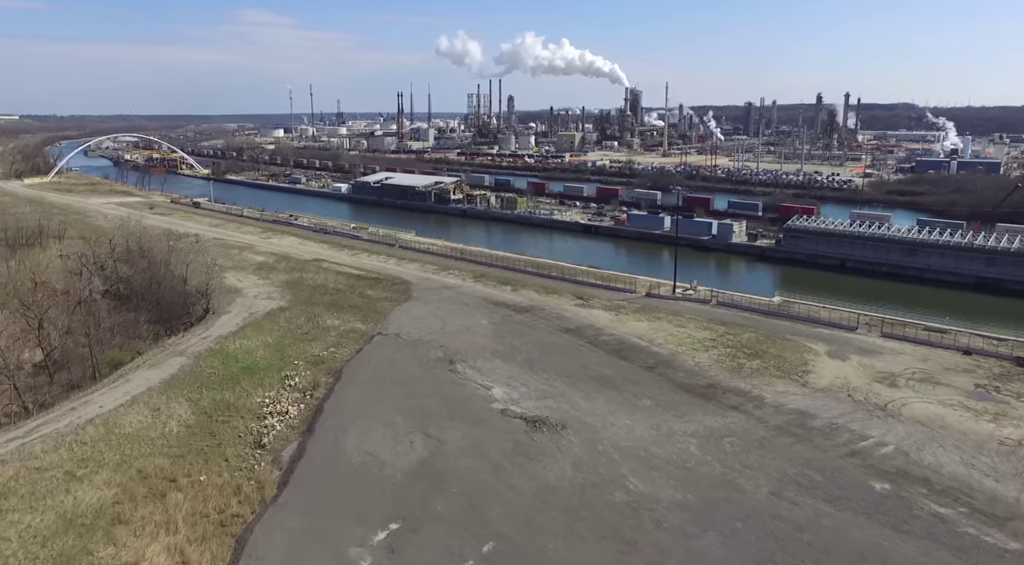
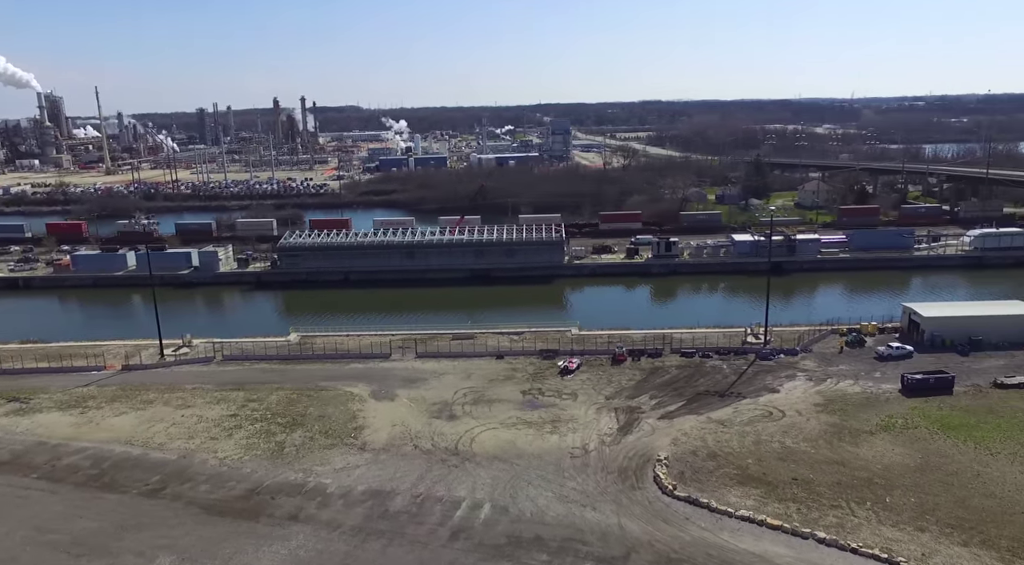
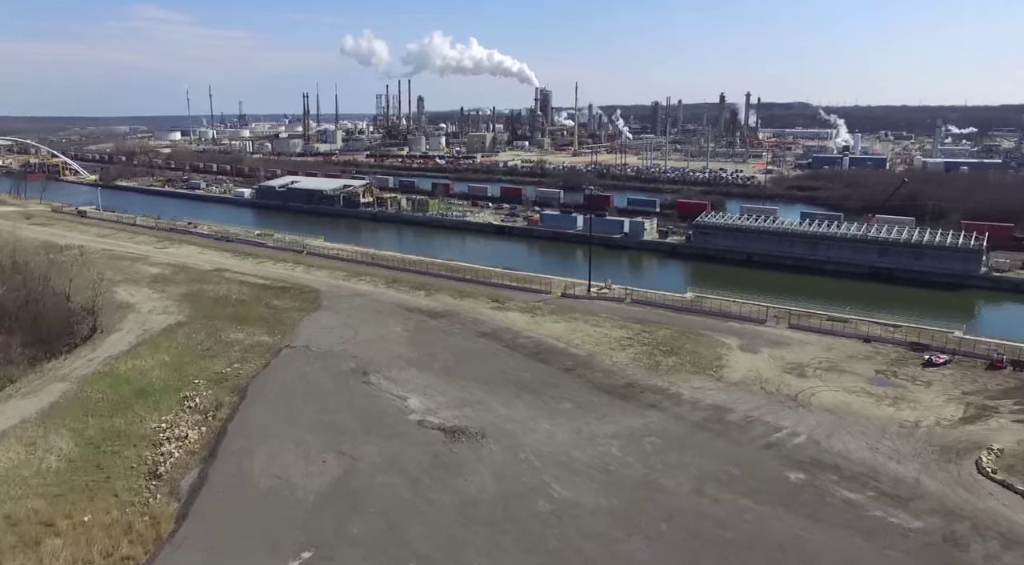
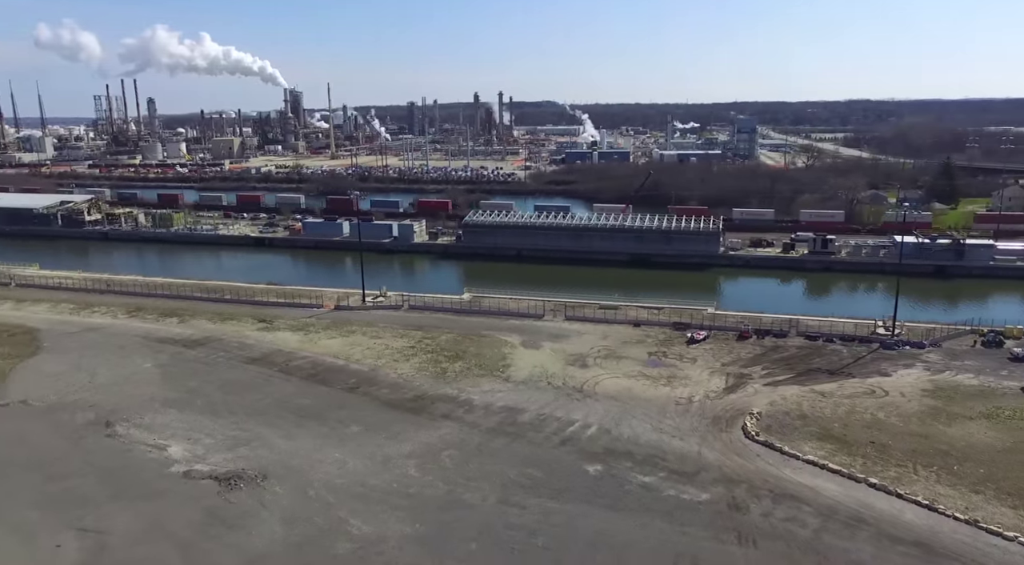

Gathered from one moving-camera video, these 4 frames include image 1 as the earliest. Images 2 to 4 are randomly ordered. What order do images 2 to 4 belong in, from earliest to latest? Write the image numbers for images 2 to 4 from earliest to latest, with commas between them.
3, 4, 2
